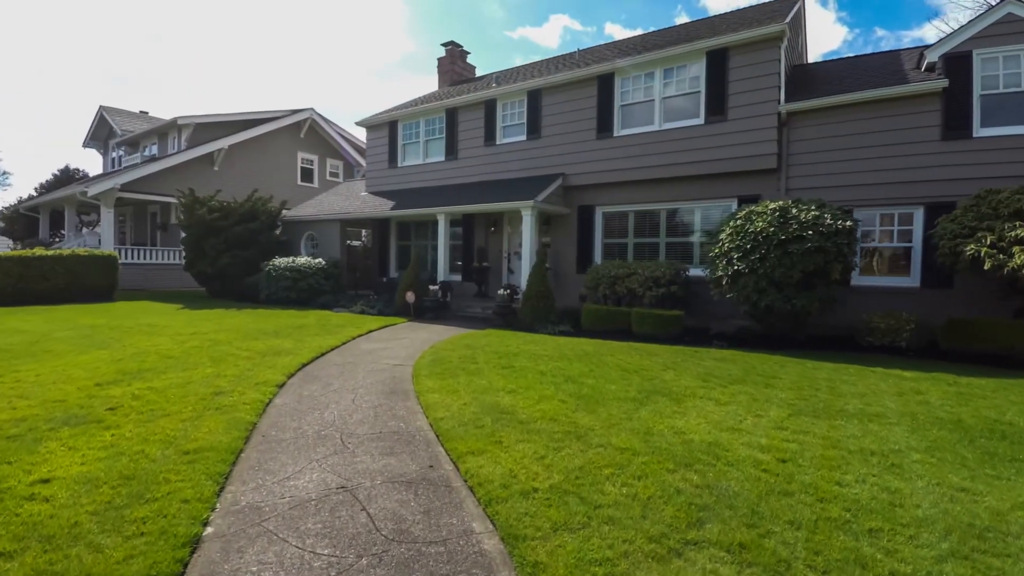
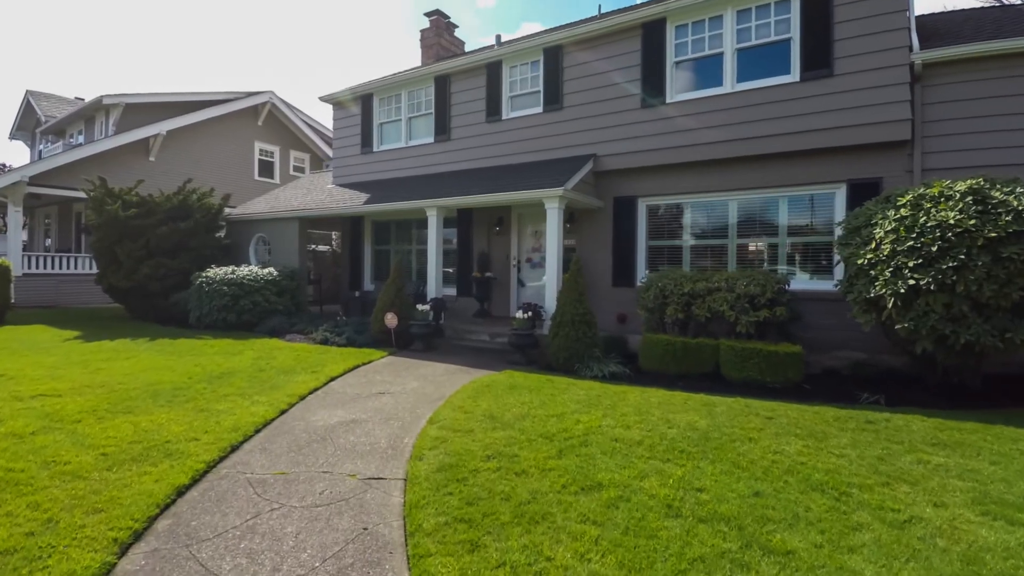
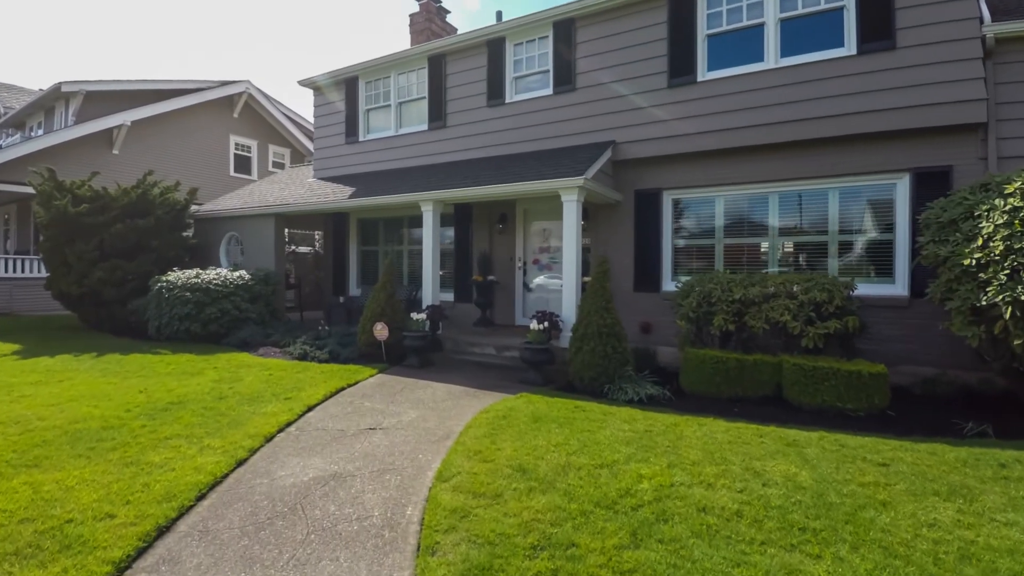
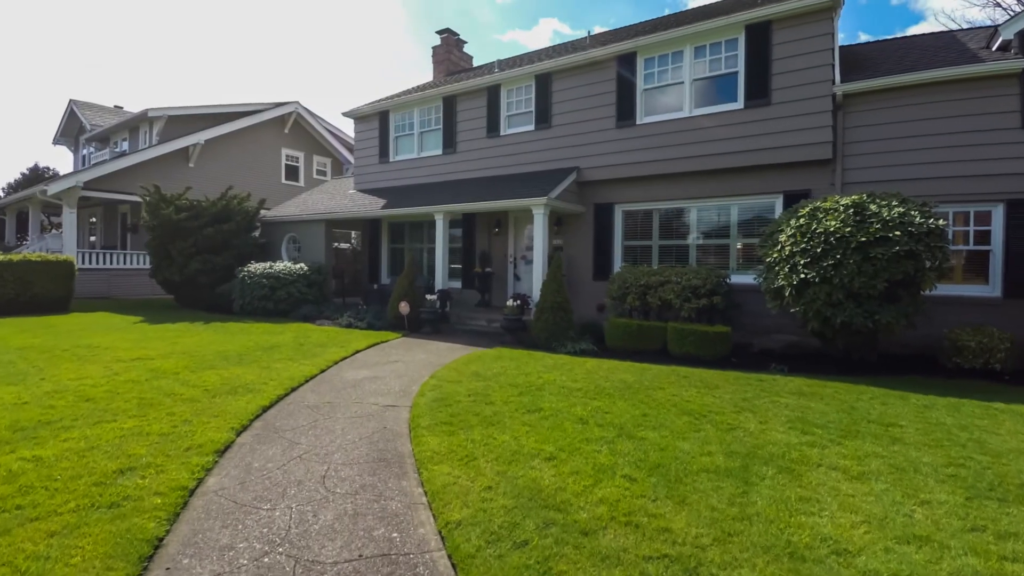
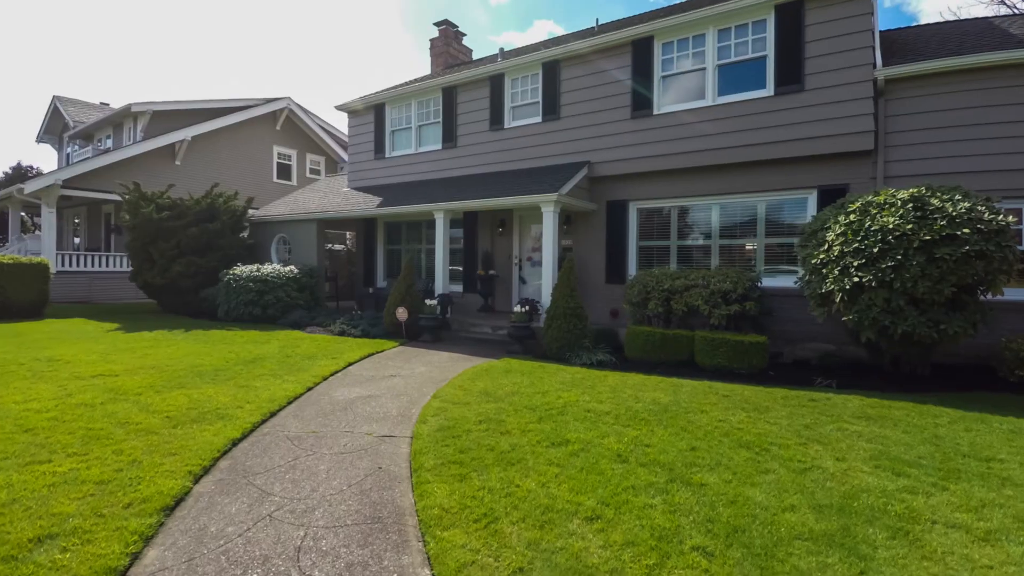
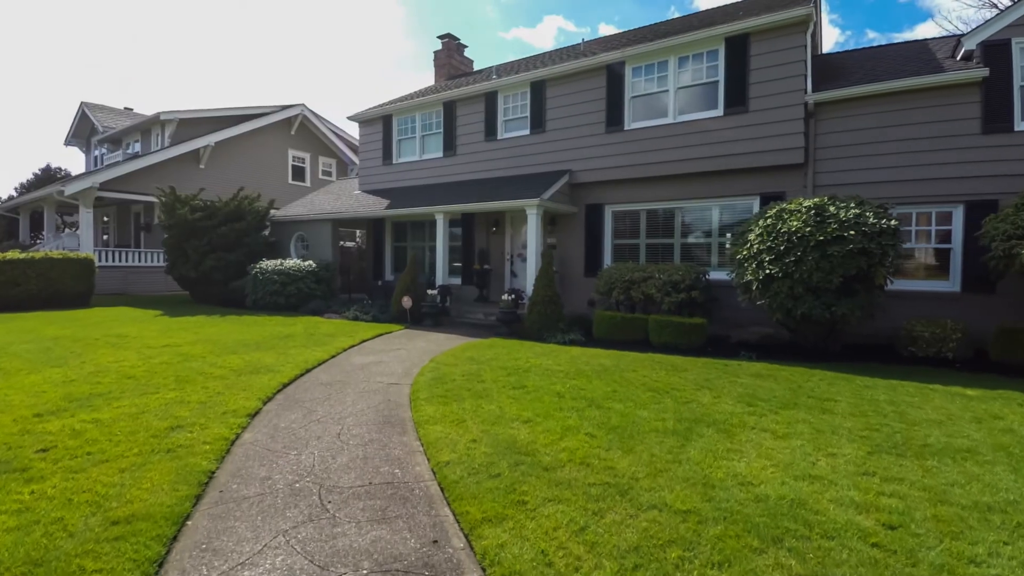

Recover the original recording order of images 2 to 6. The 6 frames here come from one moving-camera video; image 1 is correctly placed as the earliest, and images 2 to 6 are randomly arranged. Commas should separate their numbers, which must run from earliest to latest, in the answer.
6, 4, 5, 2, 3
